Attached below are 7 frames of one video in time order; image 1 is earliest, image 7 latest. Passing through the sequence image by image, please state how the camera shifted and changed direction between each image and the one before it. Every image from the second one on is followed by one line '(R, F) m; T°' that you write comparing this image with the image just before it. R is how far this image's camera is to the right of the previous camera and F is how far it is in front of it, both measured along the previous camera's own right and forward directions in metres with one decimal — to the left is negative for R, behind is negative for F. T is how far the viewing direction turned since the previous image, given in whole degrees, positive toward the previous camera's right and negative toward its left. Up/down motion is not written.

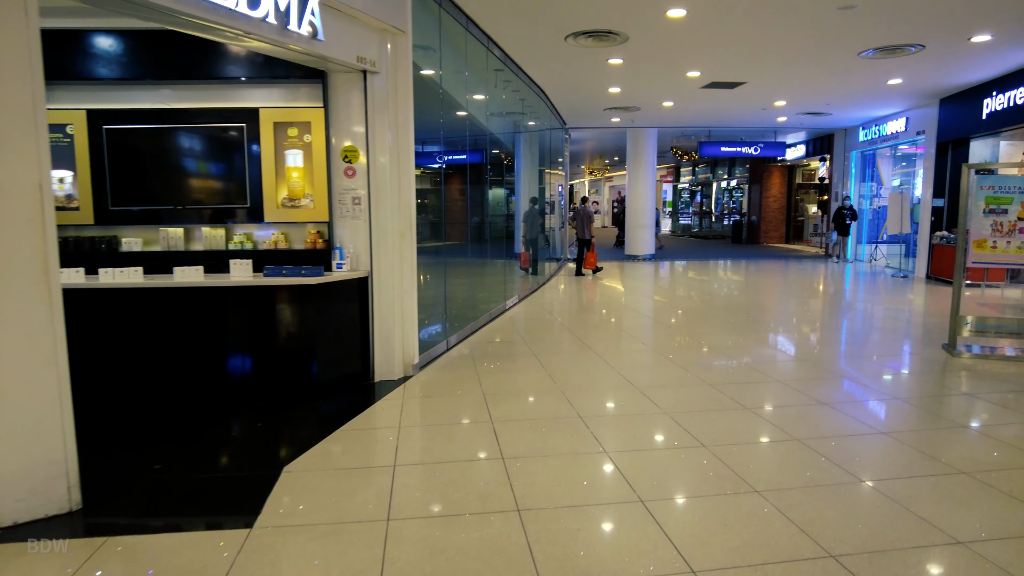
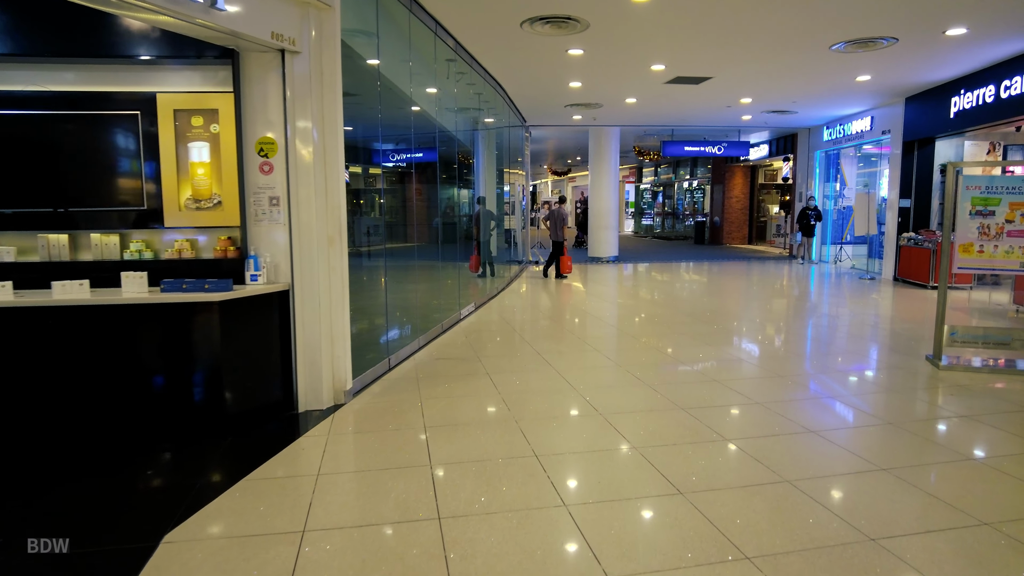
(+0.1, +0.4) m; +3°
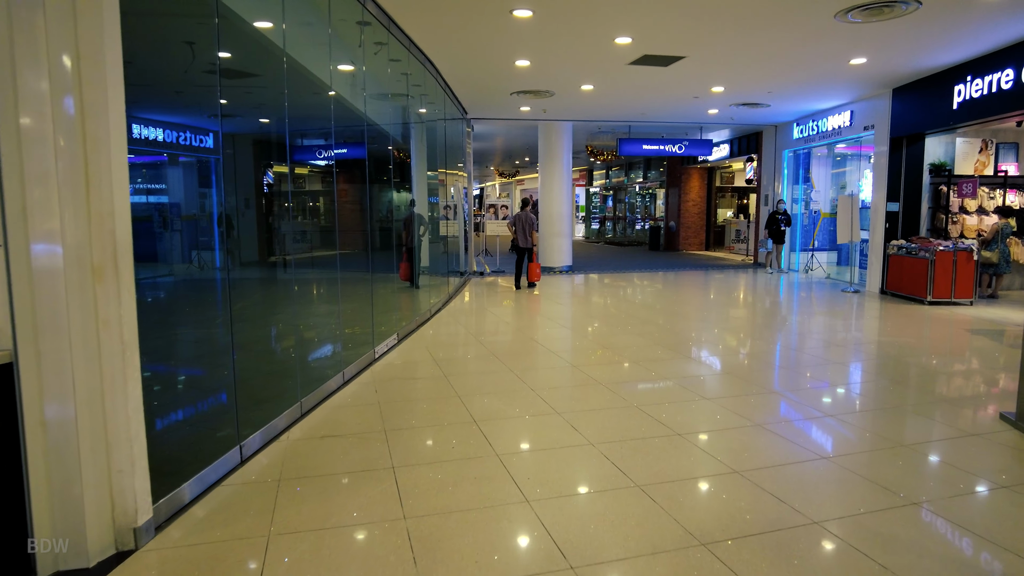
(+0.1, +1.2) m; +4°
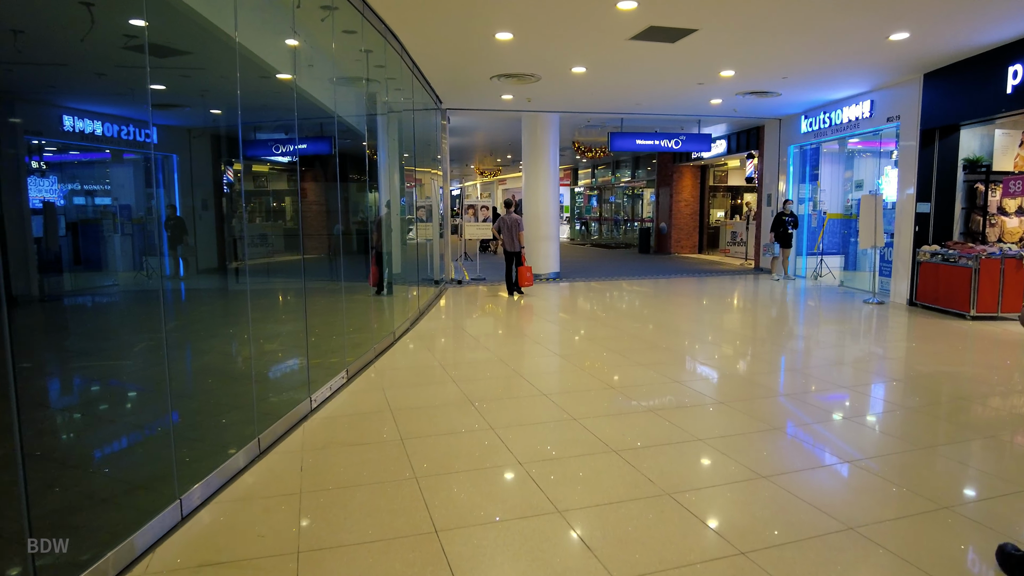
(0.0, +1.0) m; +1°
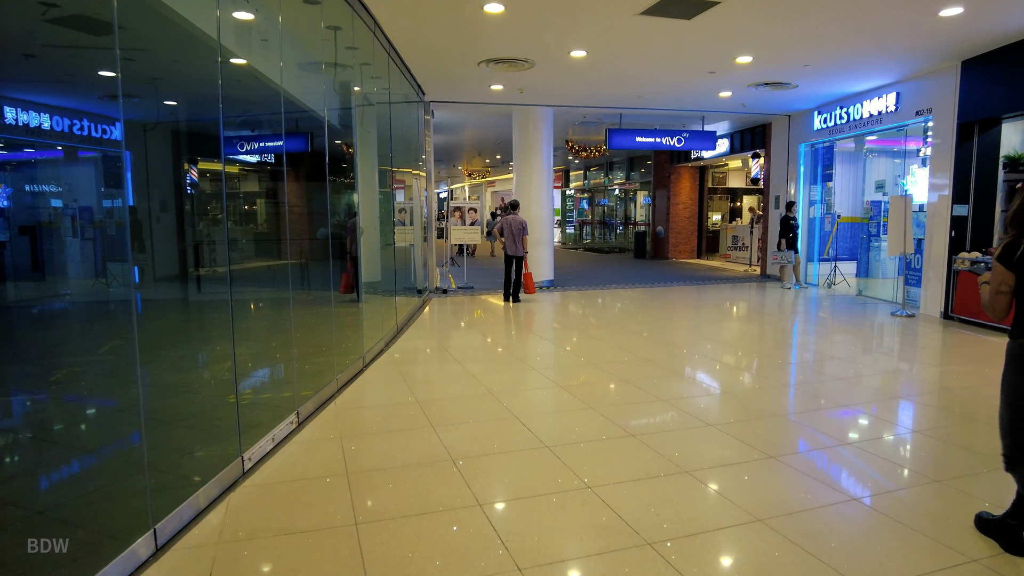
(0.0, +0.7) m; +1°
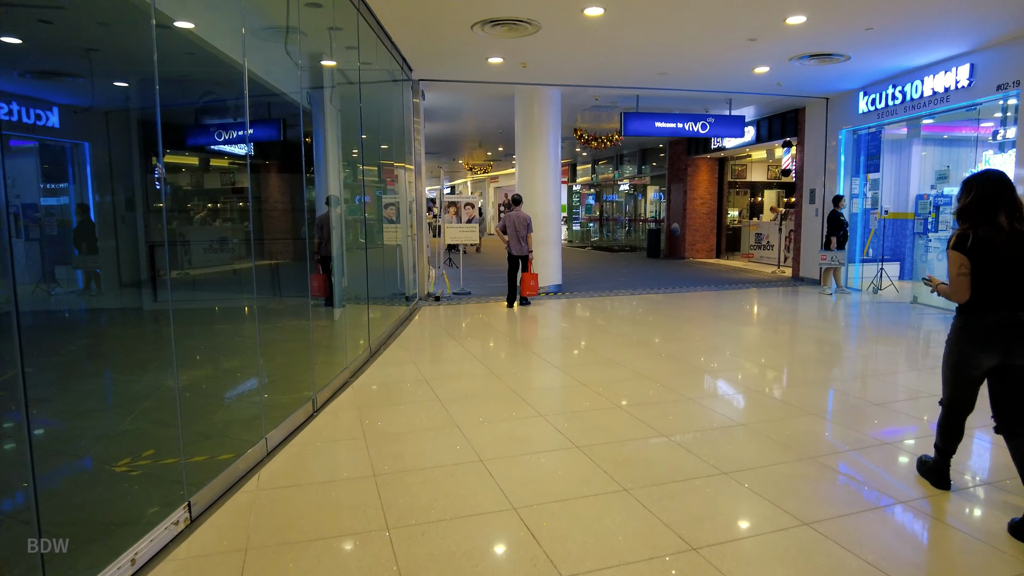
(0.0, +1.0) m; 0°
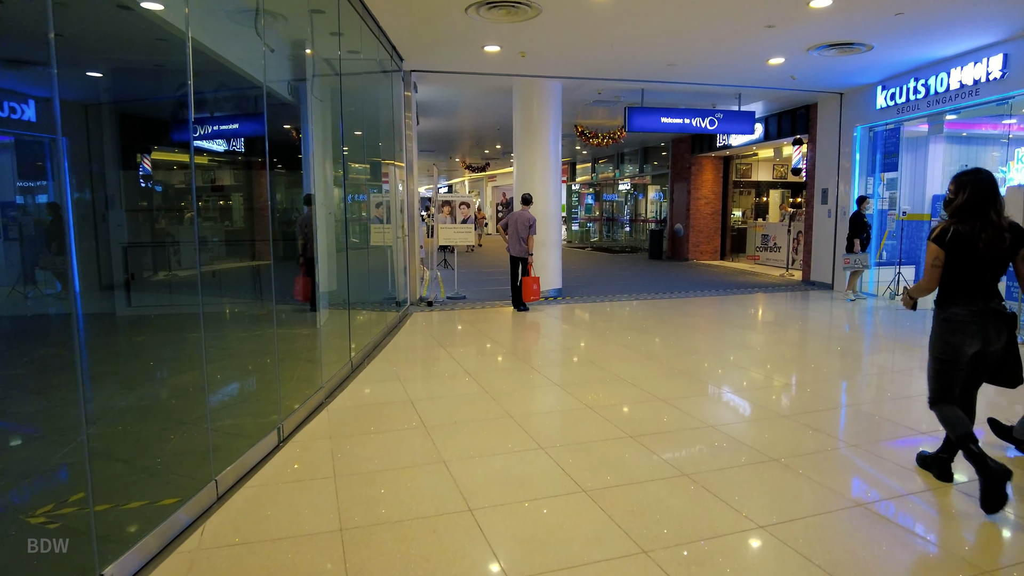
(0.0, +0.4) m; 0°
